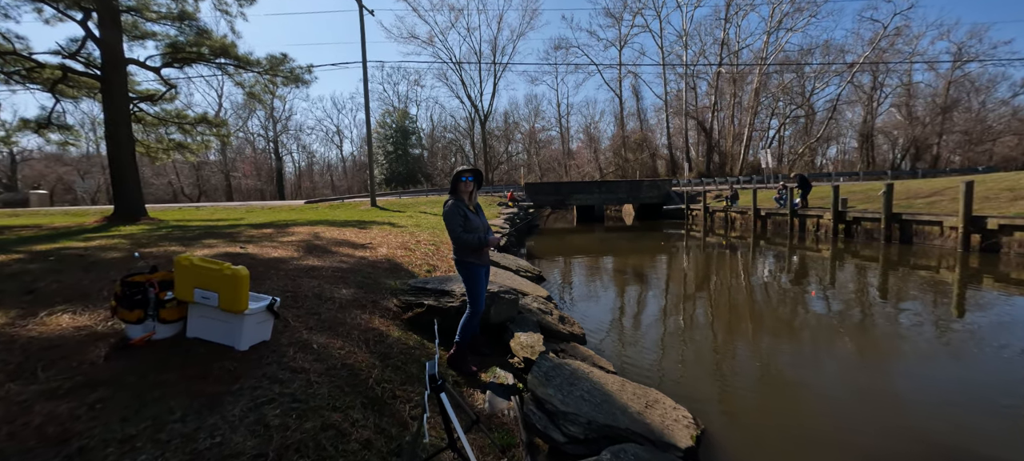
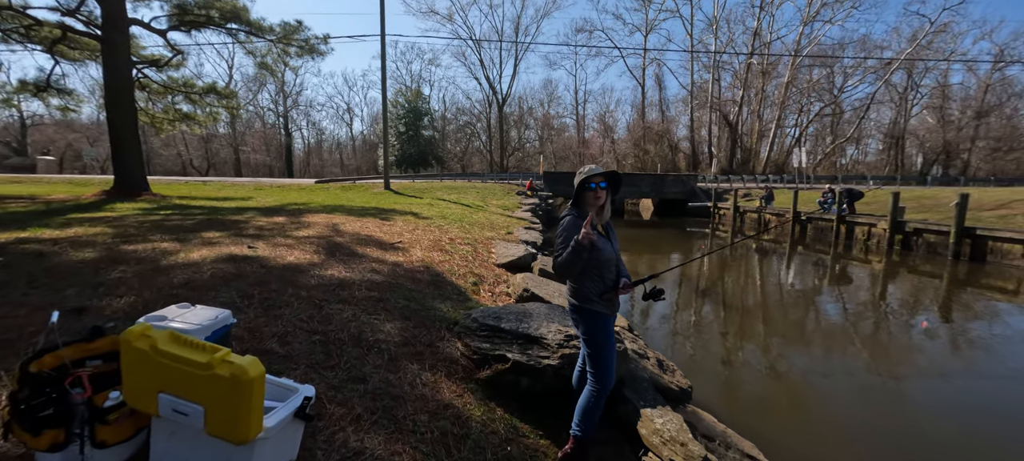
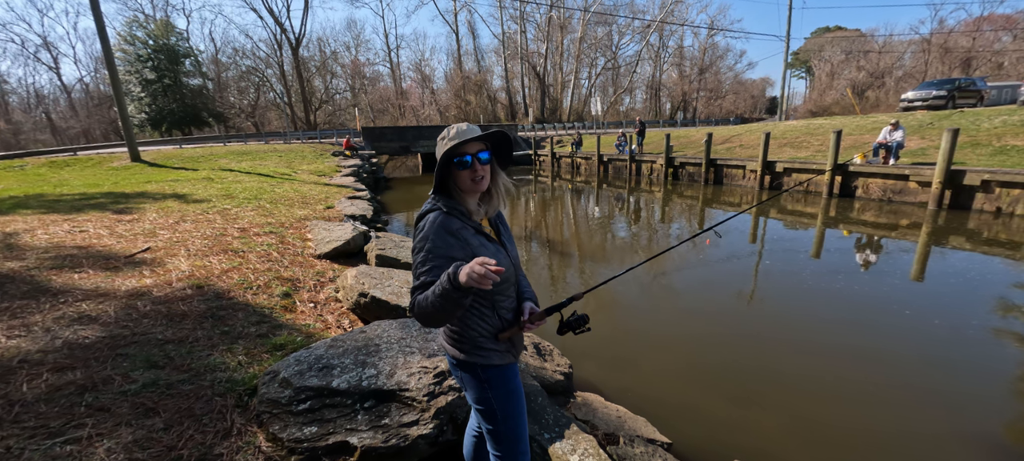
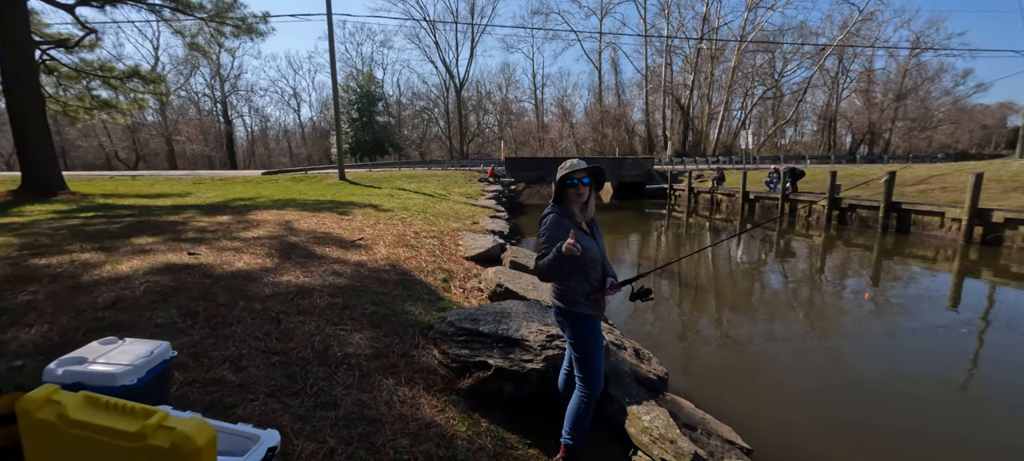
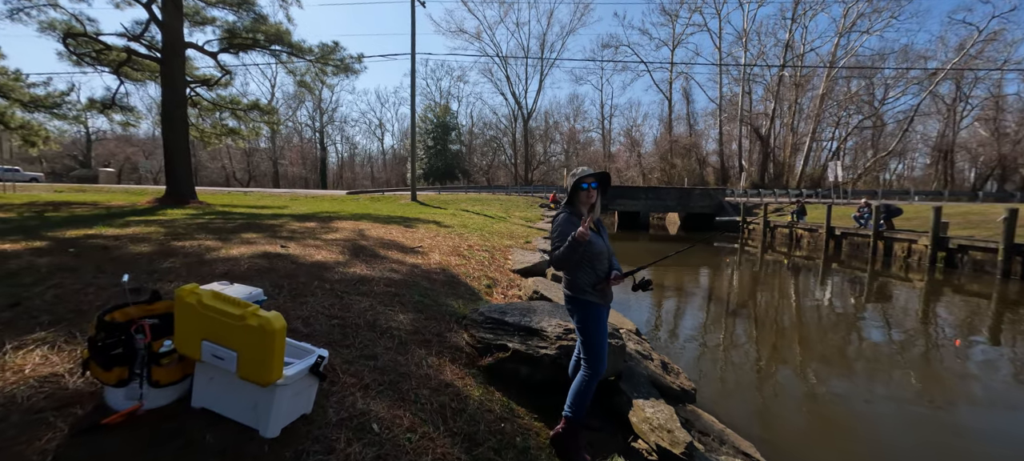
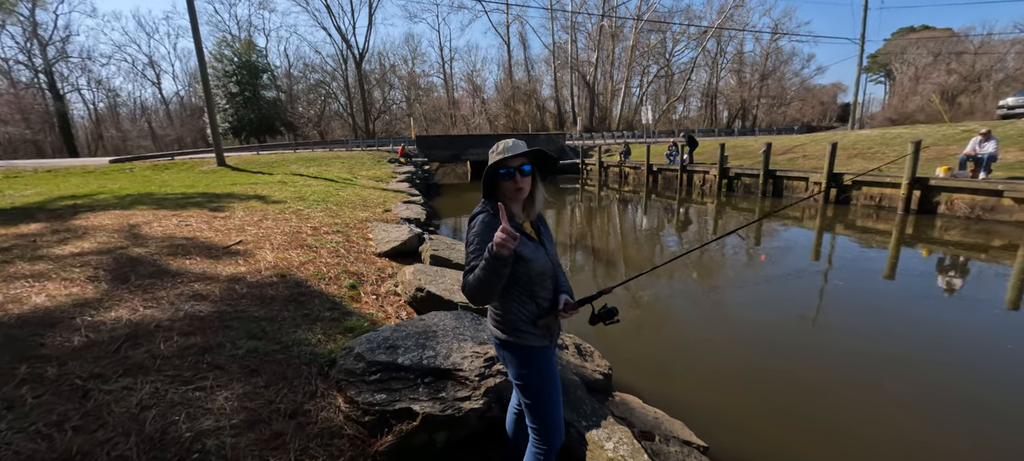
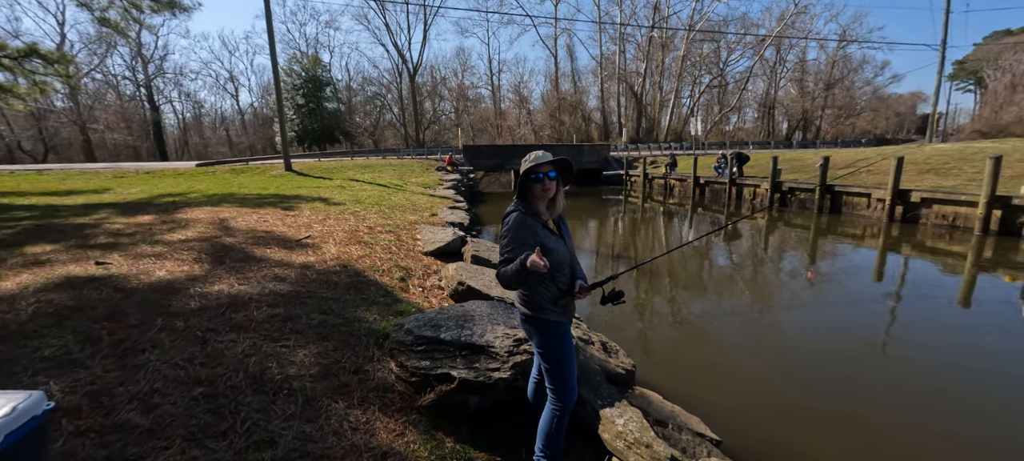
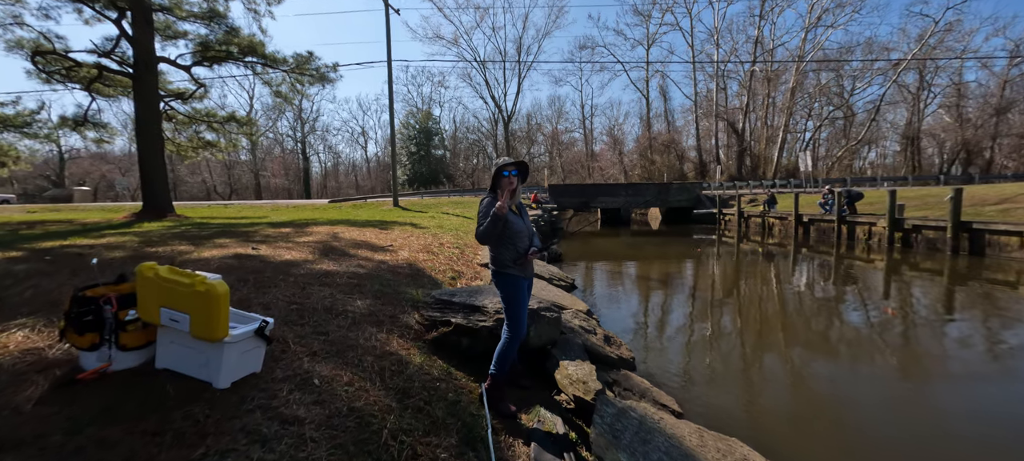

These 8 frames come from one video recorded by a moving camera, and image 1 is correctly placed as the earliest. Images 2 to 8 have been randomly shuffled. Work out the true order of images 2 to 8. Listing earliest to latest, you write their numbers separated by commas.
8, 5, 2, 4, 7, 6, 3
